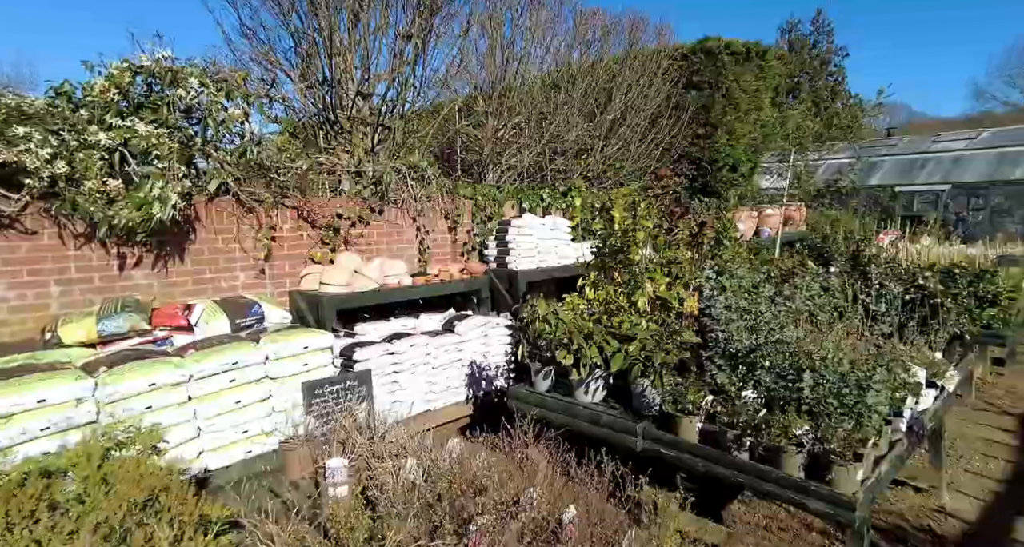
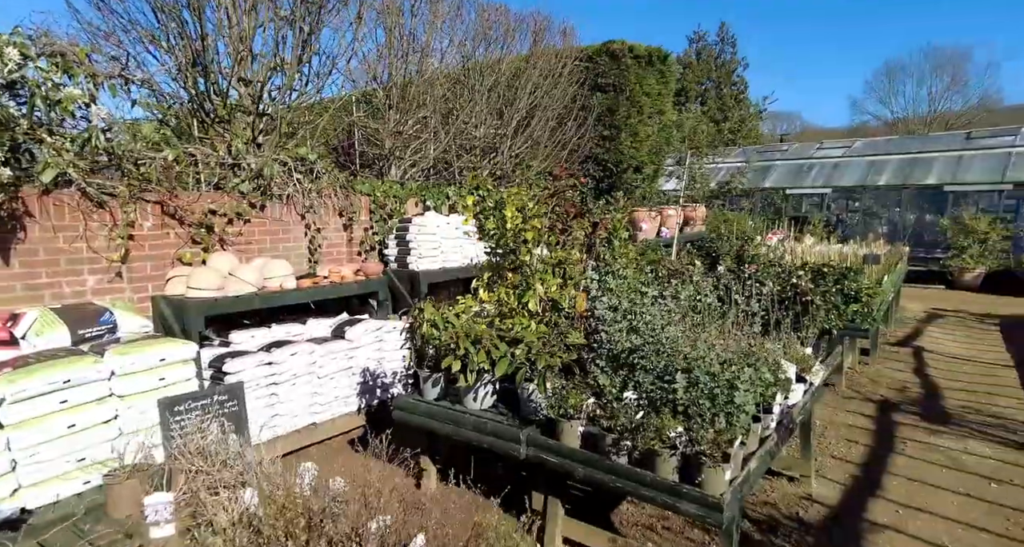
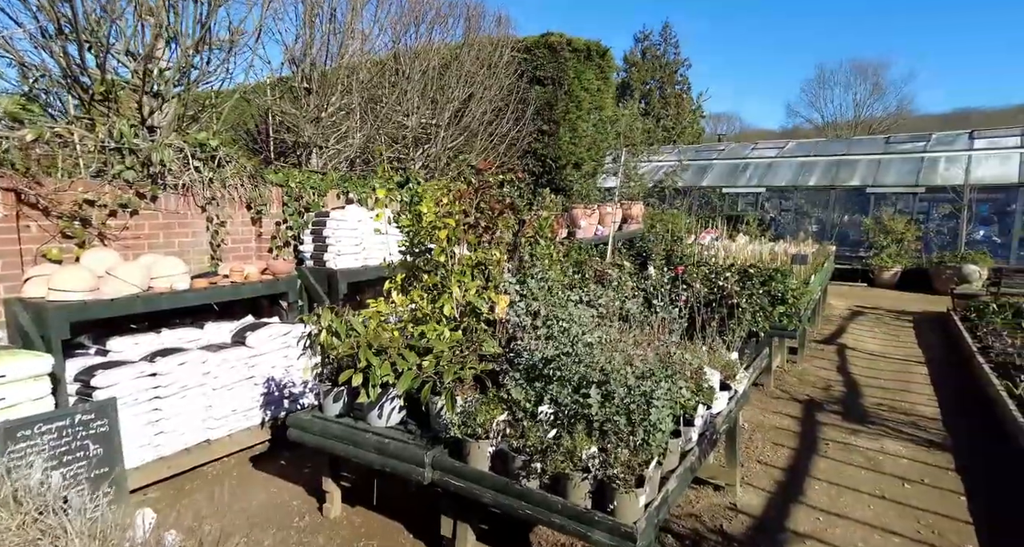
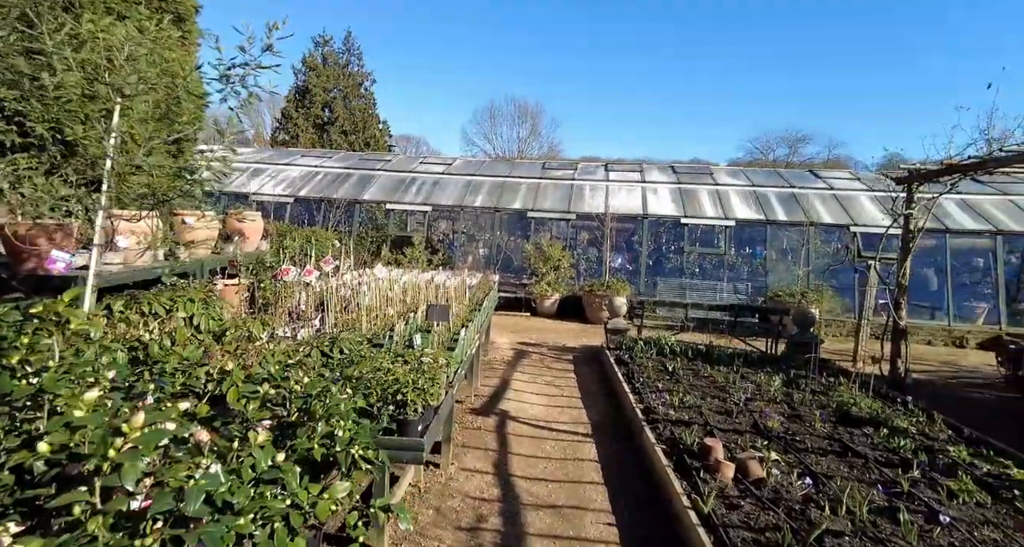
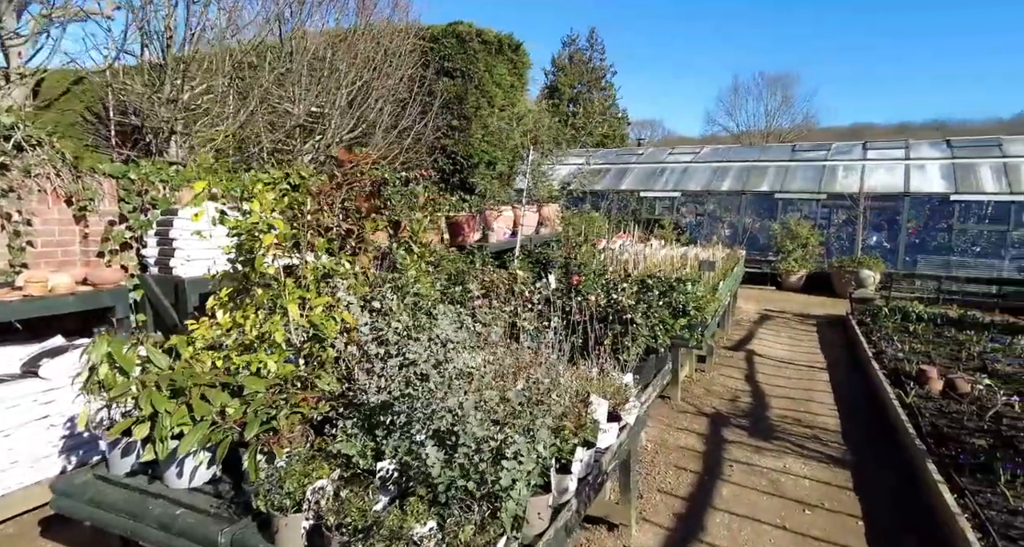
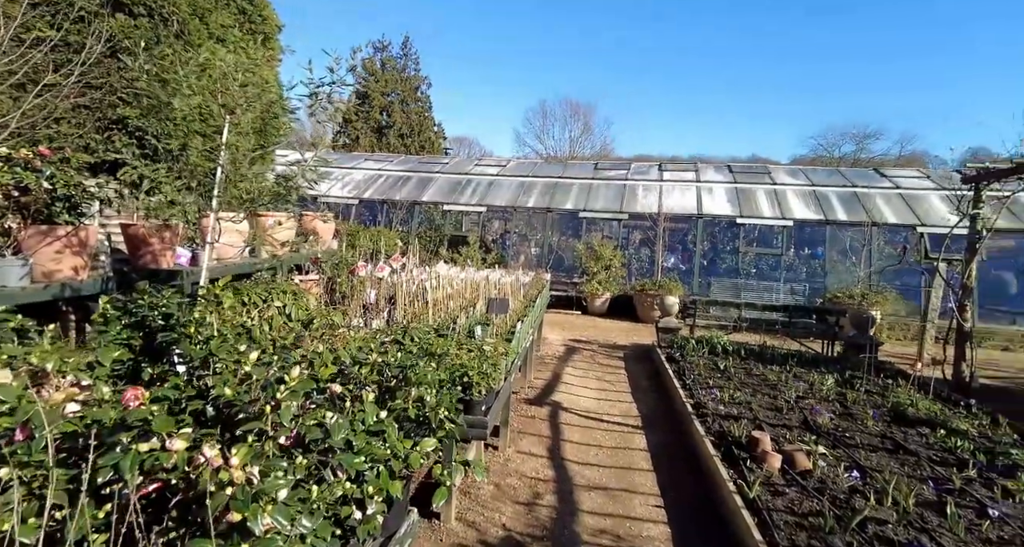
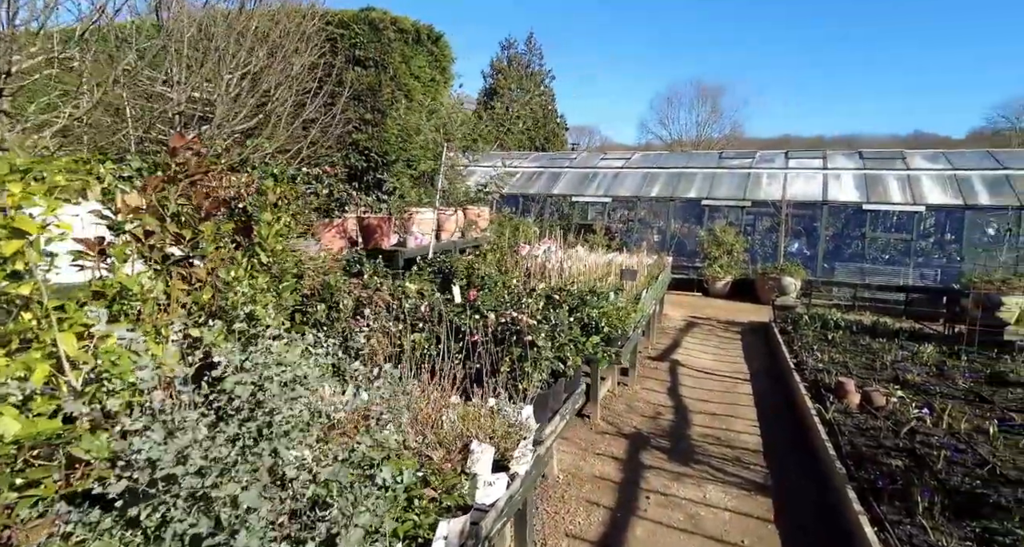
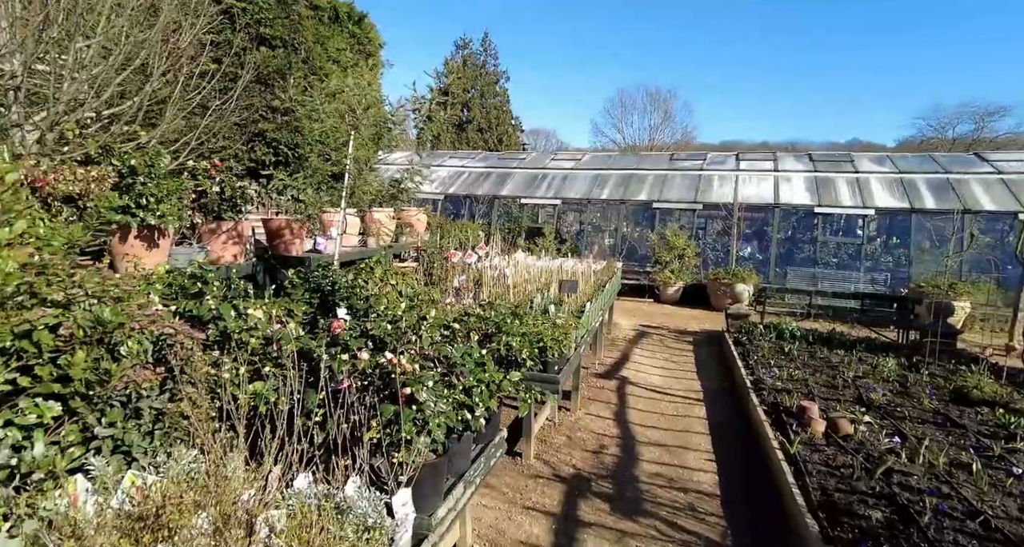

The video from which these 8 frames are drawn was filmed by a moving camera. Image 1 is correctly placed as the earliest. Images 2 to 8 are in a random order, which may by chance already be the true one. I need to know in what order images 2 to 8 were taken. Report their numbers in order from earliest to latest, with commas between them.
2, 3, 5, 7, 8, 6, 4
